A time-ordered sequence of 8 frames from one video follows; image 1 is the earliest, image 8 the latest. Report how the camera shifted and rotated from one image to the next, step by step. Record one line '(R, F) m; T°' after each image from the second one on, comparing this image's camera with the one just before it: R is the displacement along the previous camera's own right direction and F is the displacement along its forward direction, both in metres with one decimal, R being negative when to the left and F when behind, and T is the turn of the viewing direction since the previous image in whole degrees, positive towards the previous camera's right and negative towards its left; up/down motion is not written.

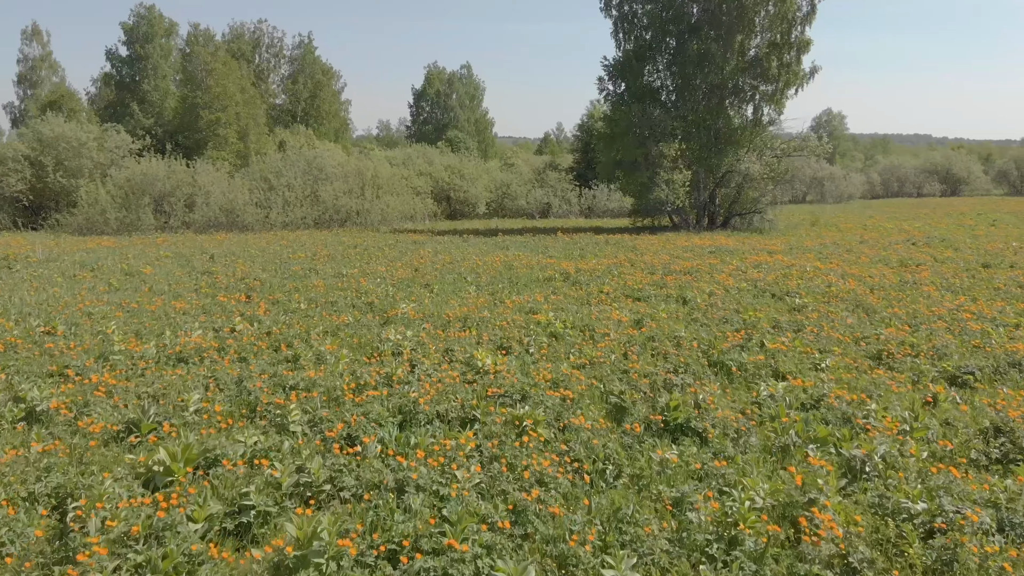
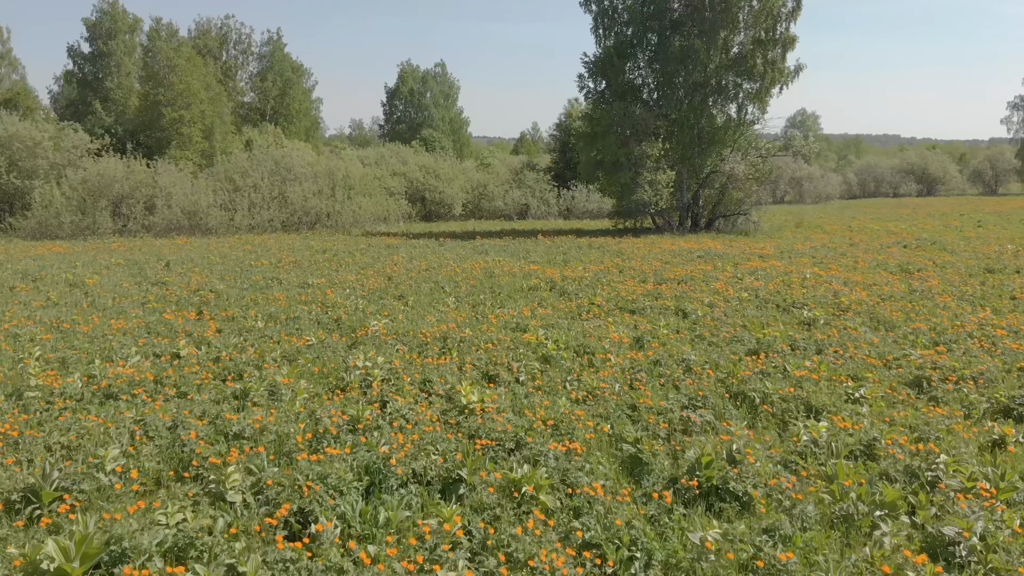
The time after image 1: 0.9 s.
(-0.1, +1.1) m; +2°
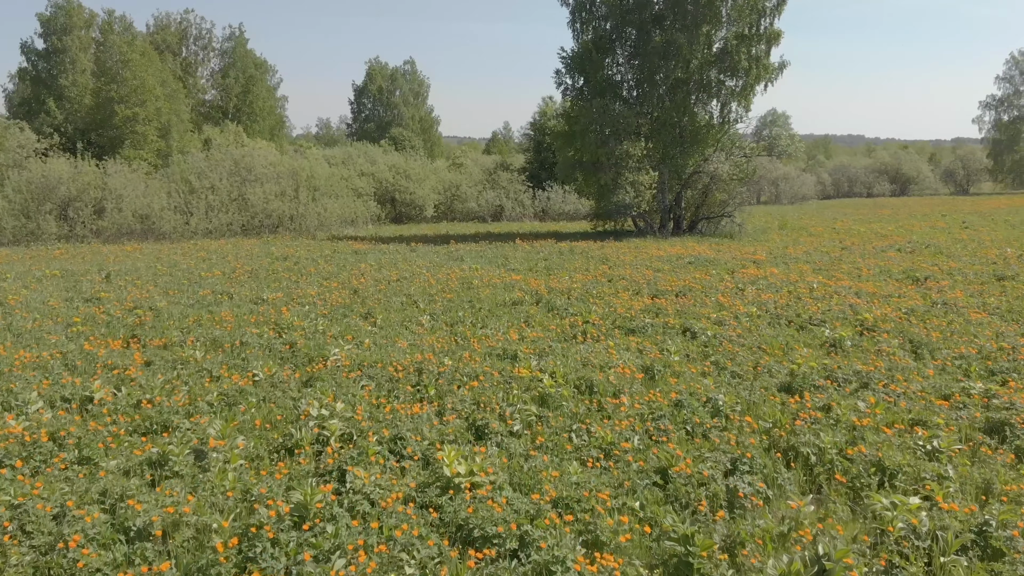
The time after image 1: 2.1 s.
(-0.2, +1.4) m; +2°
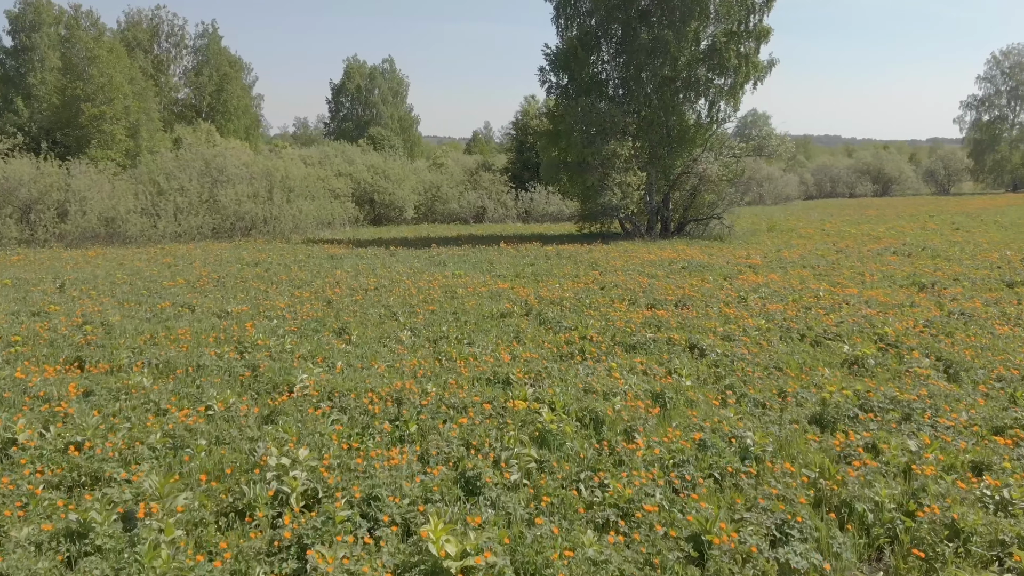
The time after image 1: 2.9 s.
(-0.1, +0.9) m; +1°
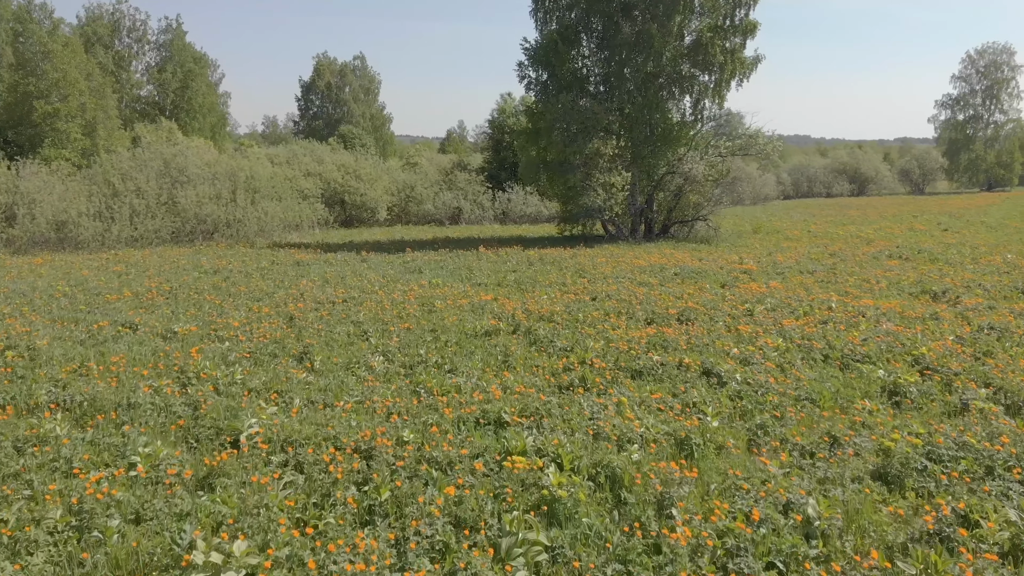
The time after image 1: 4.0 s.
(-0.1, +1.2) m; +2°
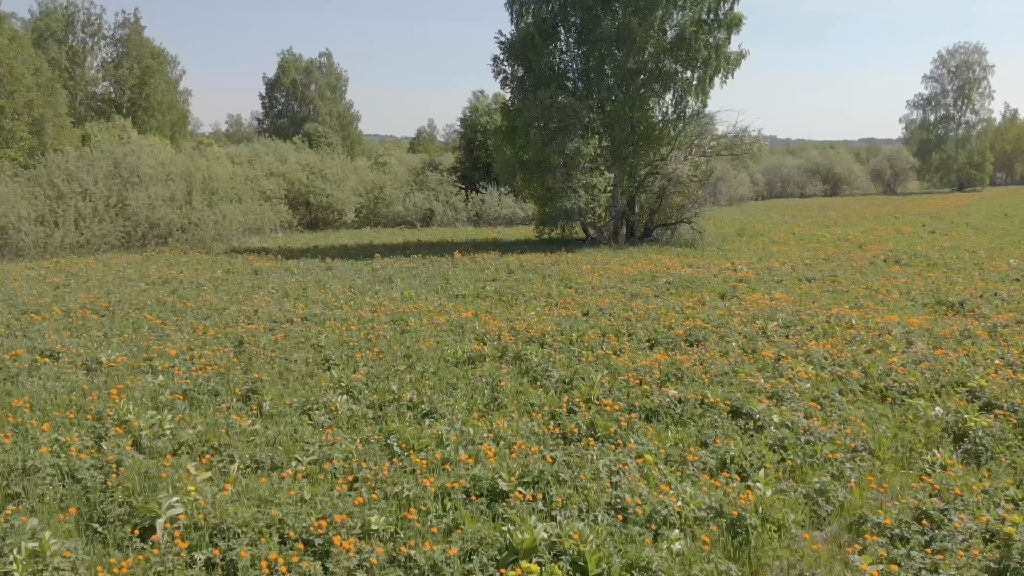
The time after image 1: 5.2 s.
(-0.2, +1.3) m; +2°
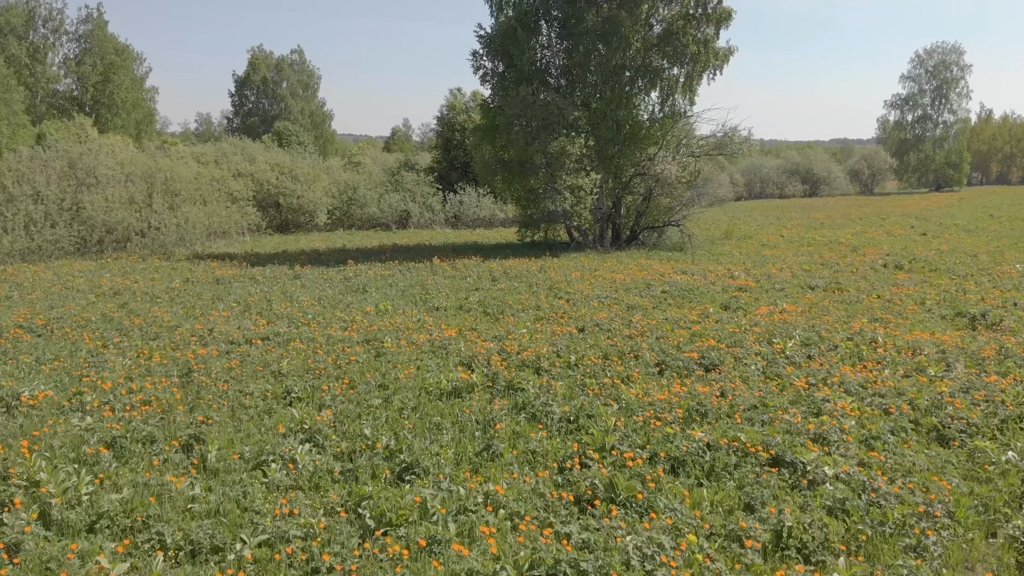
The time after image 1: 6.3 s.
(-0.1, +1.1) m; +2°
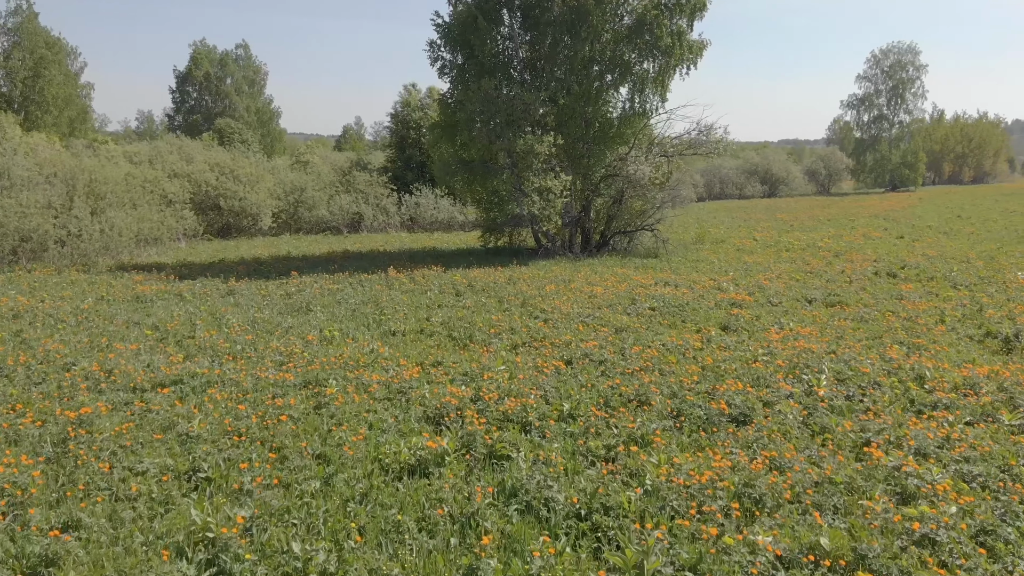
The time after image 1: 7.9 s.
(-0.2, +1.7) m; +3°
